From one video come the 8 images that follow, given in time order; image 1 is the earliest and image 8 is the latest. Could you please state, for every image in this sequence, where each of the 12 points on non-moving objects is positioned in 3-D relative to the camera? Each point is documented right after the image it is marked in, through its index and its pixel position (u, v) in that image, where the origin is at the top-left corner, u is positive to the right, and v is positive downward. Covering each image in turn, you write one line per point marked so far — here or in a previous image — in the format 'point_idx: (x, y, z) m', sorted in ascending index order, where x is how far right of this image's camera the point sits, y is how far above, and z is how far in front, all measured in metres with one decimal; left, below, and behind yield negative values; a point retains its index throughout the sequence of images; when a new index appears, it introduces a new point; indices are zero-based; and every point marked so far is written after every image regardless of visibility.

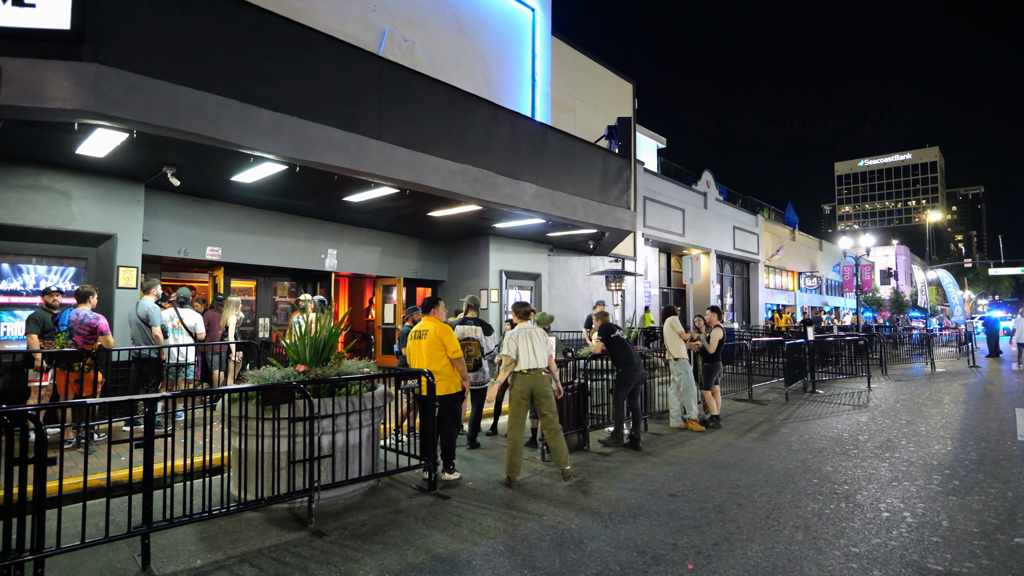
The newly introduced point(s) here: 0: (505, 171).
0: (-0.1, +2.0, +9.8) m
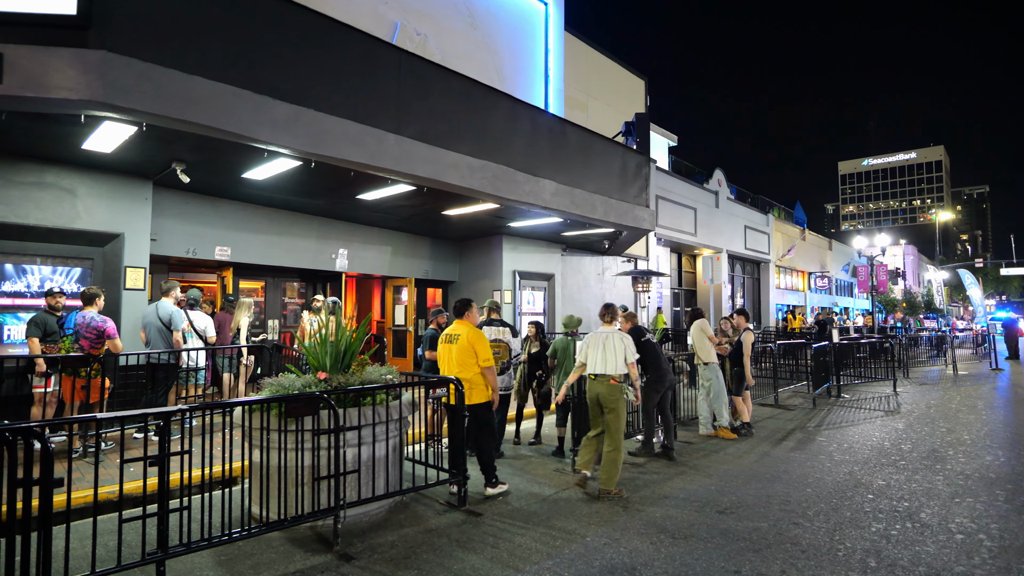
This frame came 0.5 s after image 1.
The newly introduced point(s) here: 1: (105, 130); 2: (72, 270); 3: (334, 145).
0: (+0.2, +2.0, +9.4) m
1: (-4.3, +1.7, +6.1) m
2: (-5.8, +0.2, +7.6) m
3: (-2.1, +1.7, +6.7) m
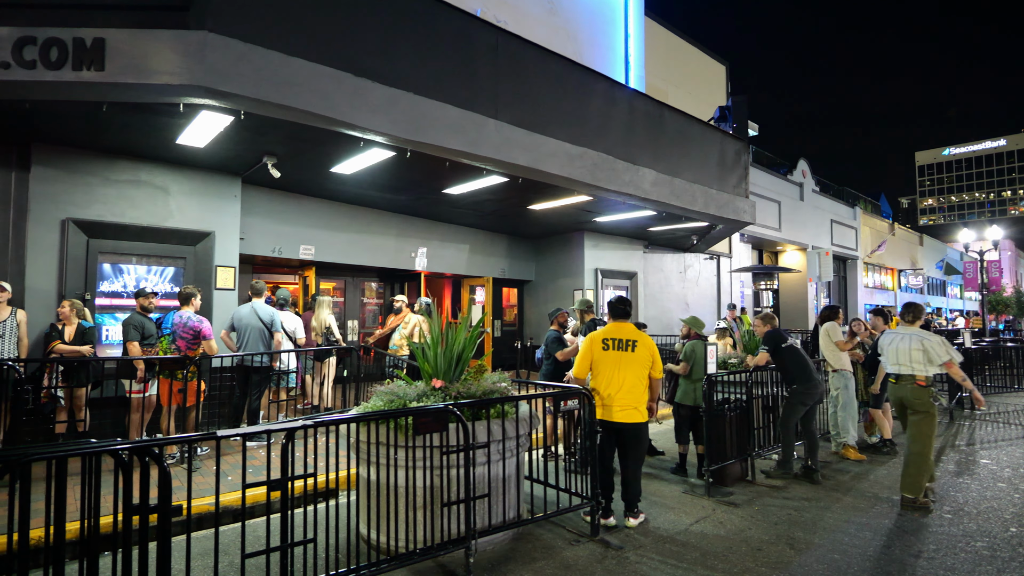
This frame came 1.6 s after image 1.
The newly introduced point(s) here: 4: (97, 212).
0: (+1.7, +2.0, +8.7) m
1: (-3.1, +1.7, +5.8) m
2: (-4.5, +0.2, +7.4) m
3: (-0.8, +1.7, +6.2) m
4: (-5.0, +0.9, +6.9) m
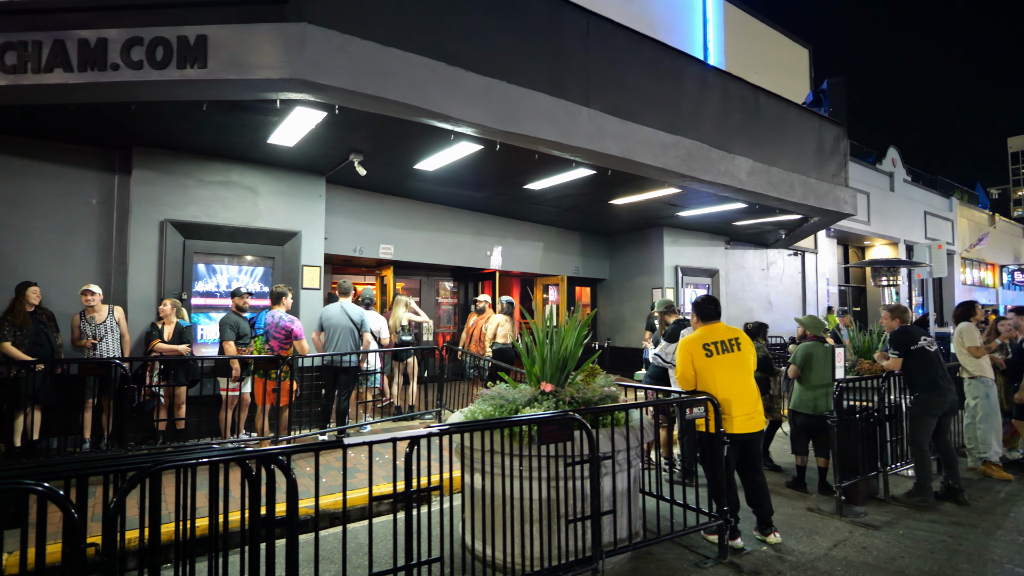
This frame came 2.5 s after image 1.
0: (+2.9, +2.0, +8.1) m
1: (-2.1, +1.7, +5.7) m
2: (-3.4, +0.2, +7.5) m
3: (+0.2, +1.7, +5.9) m
4: (-3.9, +0.9, +7.0) m
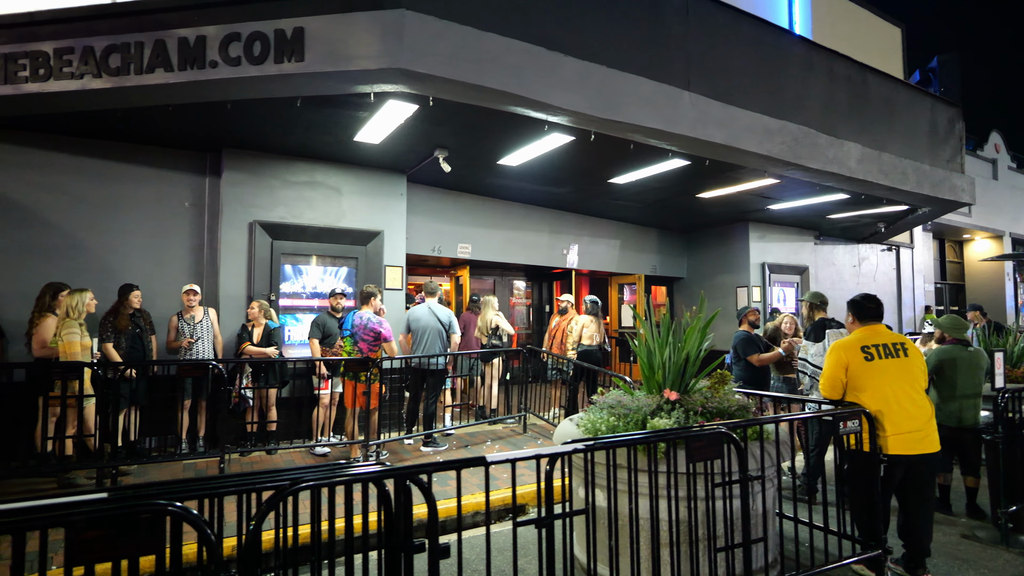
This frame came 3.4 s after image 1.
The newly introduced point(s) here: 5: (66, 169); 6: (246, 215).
0: (+4.1, +2.1, +7.5) m
1: (-1.2, +1.7, +5.5) m
2: (-2.2, +0.2, +7.4) m
3: (+1.1, +1.7, +5.5) m
4: (-2.9, +0.9, +7.0) m
5: (-4.9, +1.3, +6.3) m
6: (-3.2, +0.9, +6.8) m
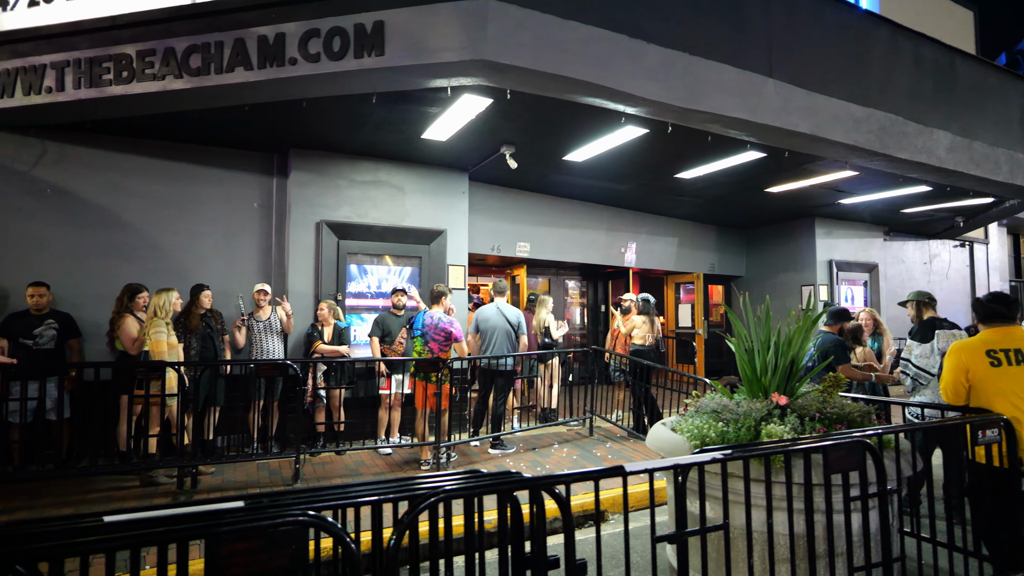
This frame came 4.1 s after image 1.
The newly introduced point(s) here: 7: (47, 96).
0: (+4.9, +2.1, +7.0) m
1: (-0.5, +1.7, +5.4) m
2: (-1.4, +0.2, +7.4) m
3: (+1.8, +1.8, +5.3) m
4: (-2.0, +0.9, +7.0) m
5: (-4.1, +1.3, +6.4) m
6: (-2.4, +0.9, +6.8) m
7: (-4.1, +1.7, +5.1) m
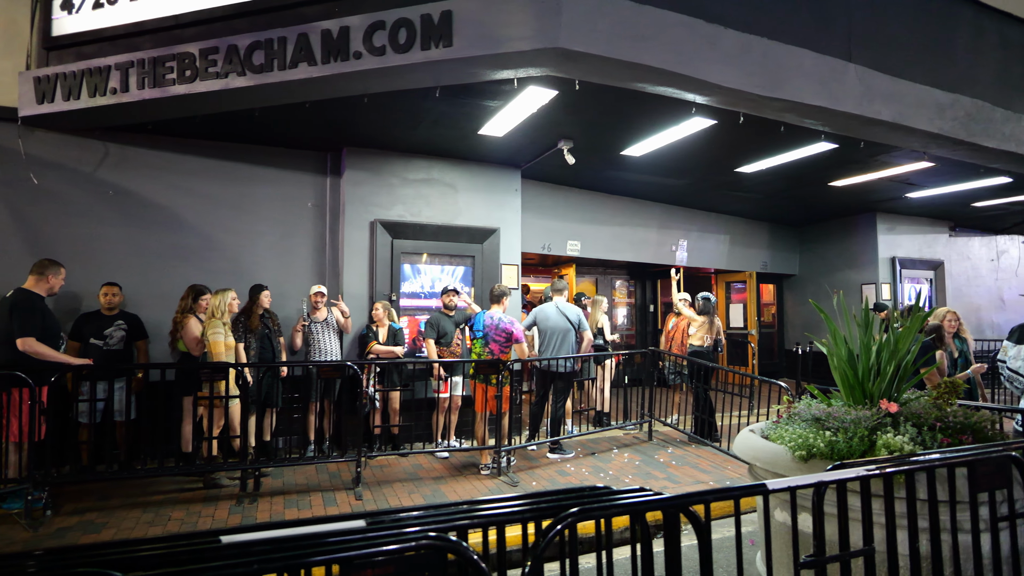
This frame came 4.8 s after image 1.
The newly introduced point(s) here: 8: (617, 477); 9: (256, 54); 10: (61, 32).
0: (+5.5, +2.1, +6.6) m
1: (+0.1, +1.7, +5.2) m
2: (-0.7, +0.2, +7.2) m
3: (+2.4, +1.8, +5.0) m
4: (-1.4, +0.9, +6.9) m
5: (-3.4, +1.3, +6.4) m
6: (-1.7, +0.9, +6.8) m
7: (-3.6, +1.7, +5.1) m
8: (+1.1, -1.9, +5.8) m
9: (-2.1, +1.9, +4.8) m
10: (-4.3, +2.4, +5.4) m
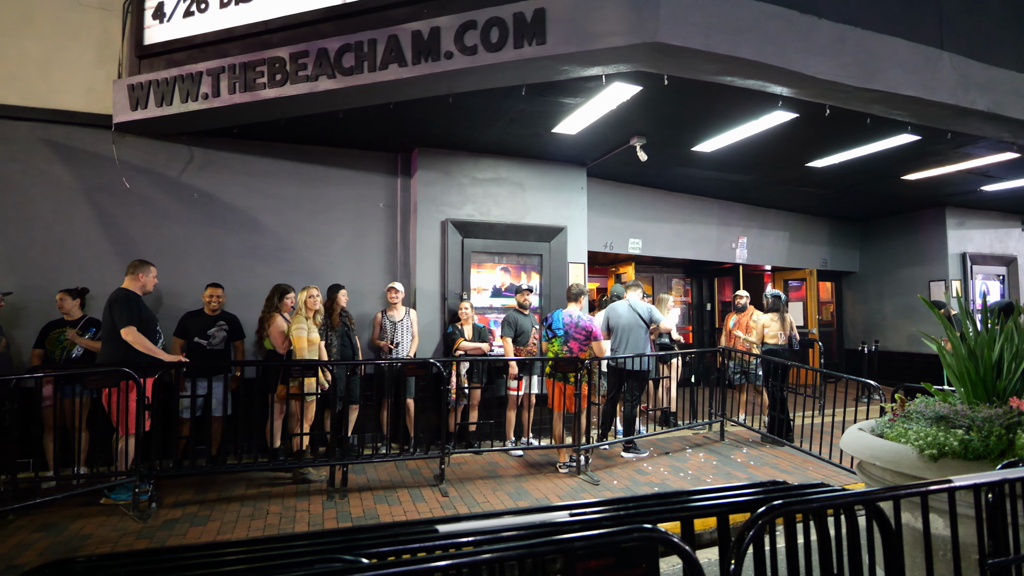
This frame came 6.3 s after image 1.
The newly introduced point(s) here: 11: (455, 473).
0: (+6.3, +2.2, +6.2) m
1: (+0.8, +1.7, +5.2) m
2: (+0.2, +0.3, +7.2) m
3: (+3.1, +1.8, +4.8) m
4: (-0.5, +0.9, +6.9) m
5: (-2.6, +1.3, +6.5) m
6: (-0.9, +0.9, +6.8) m
7: (-2.8, +1.7, +5.3) m
8: (+1.9, -1.9, +5.7) m
9: (-1.4, +2.0, +4.9) m
10: (-3.5, +2.4, +5.6) m
11: (-0.6, -1.9, +5.8) m
